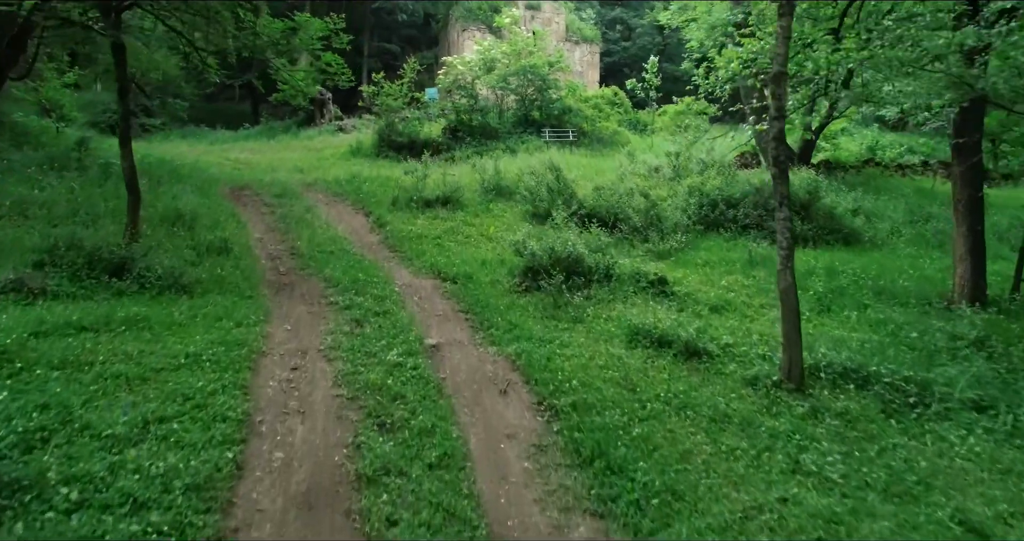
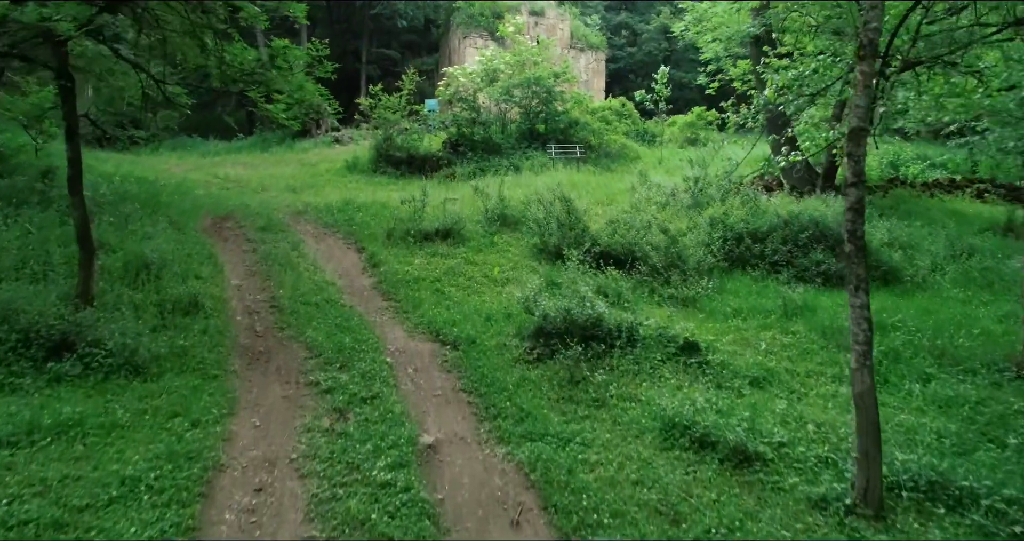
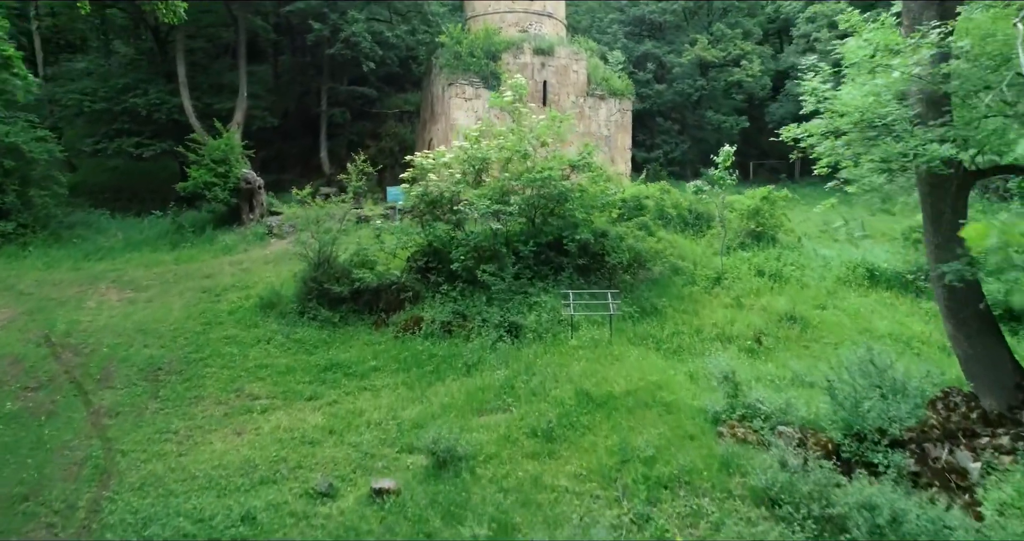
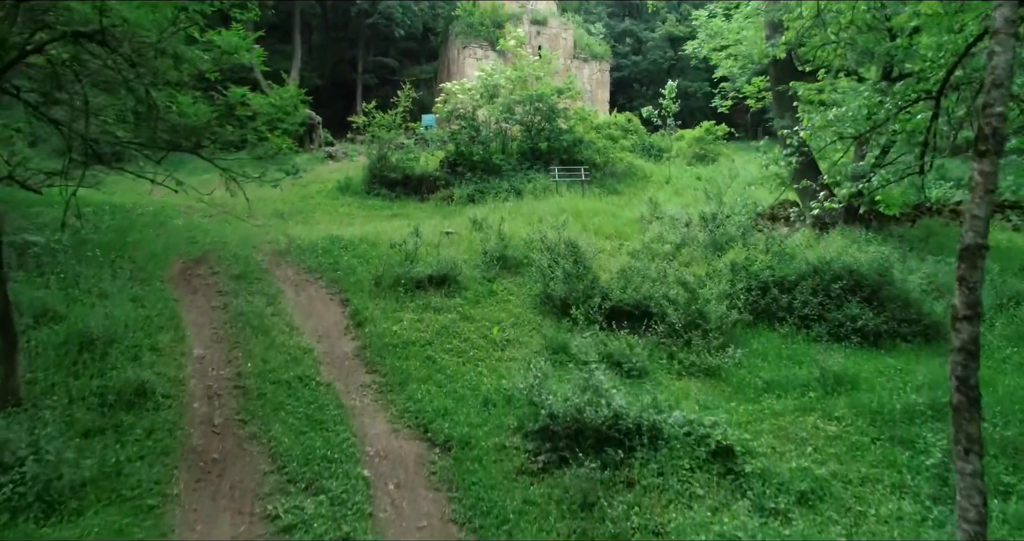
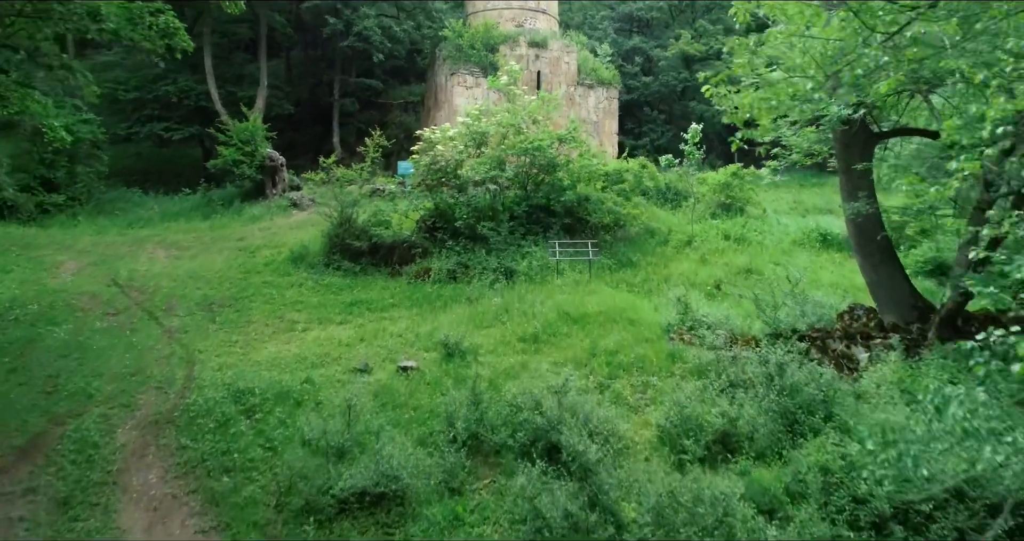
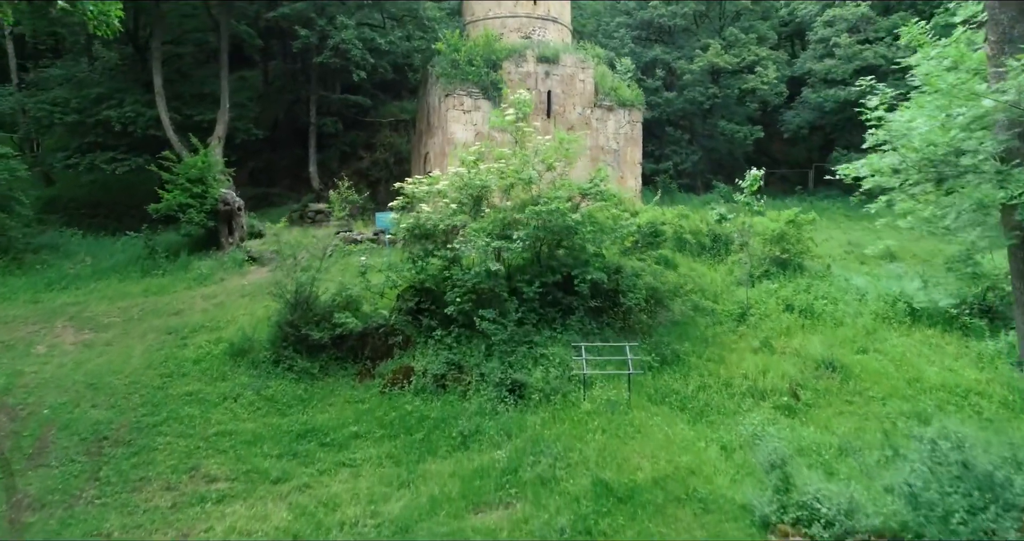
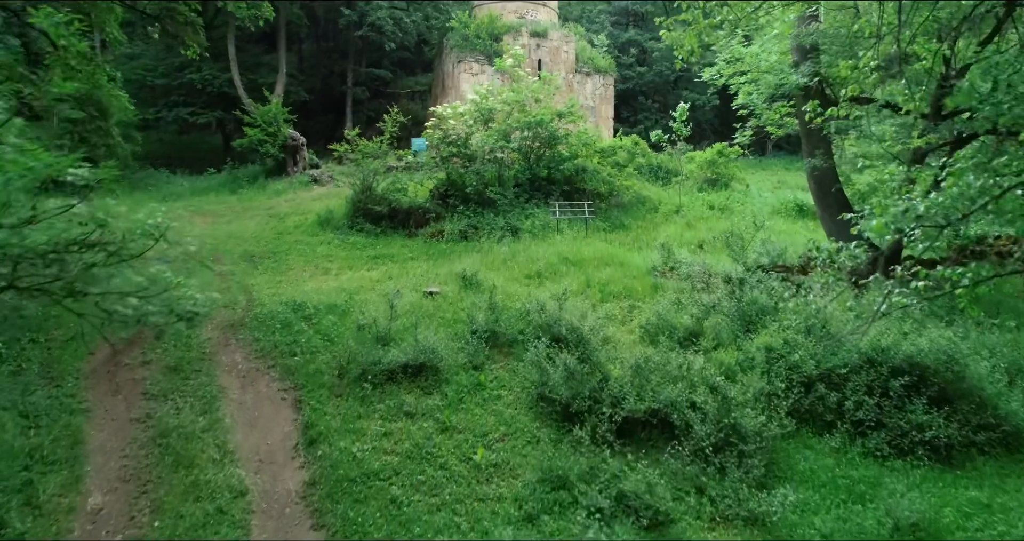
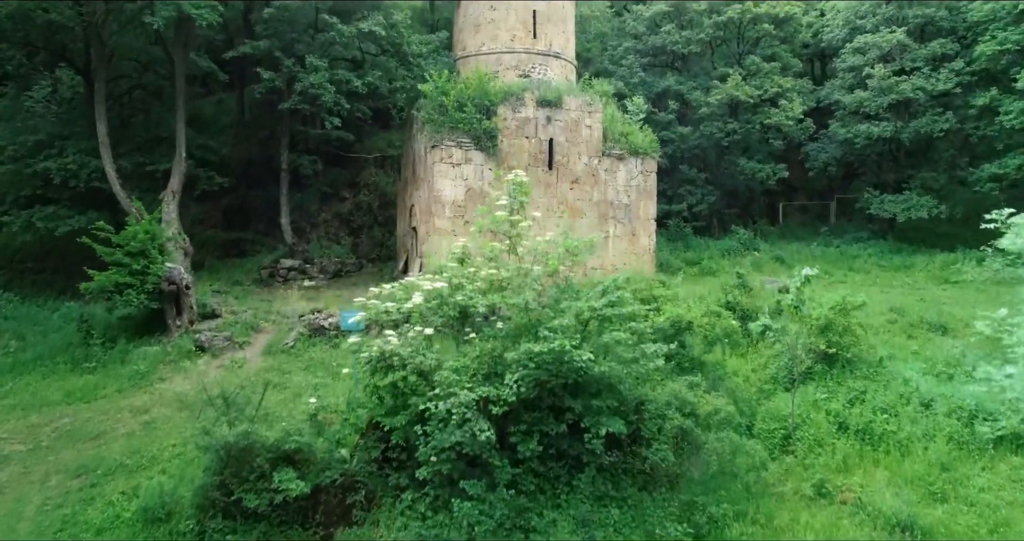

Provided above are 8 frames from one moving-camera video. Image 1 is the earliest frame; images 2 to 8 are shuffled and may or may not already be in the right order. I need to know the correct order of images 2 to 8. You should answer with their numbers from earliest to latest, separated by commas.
2, 4, 7, 5, 3, 6, 8
